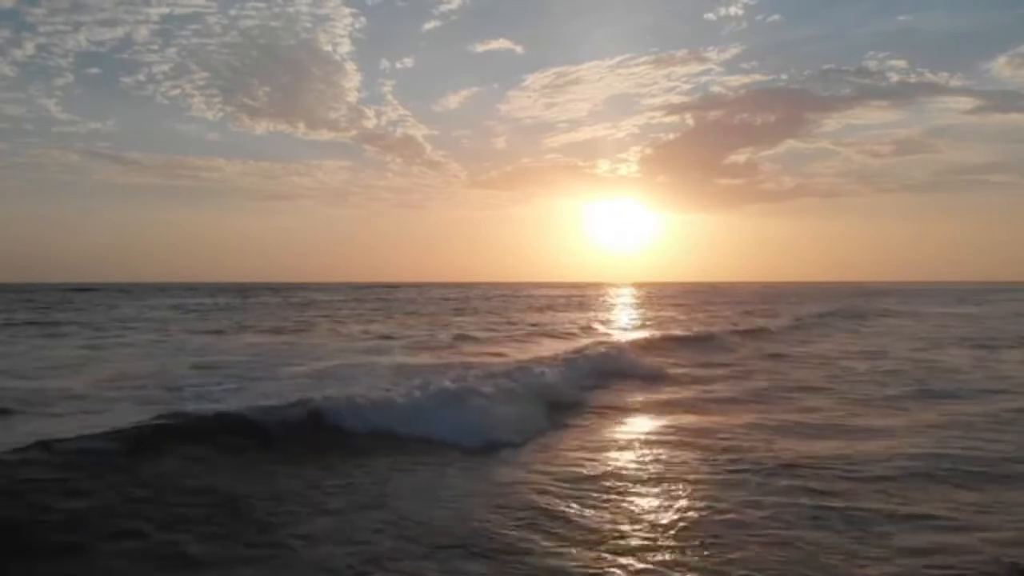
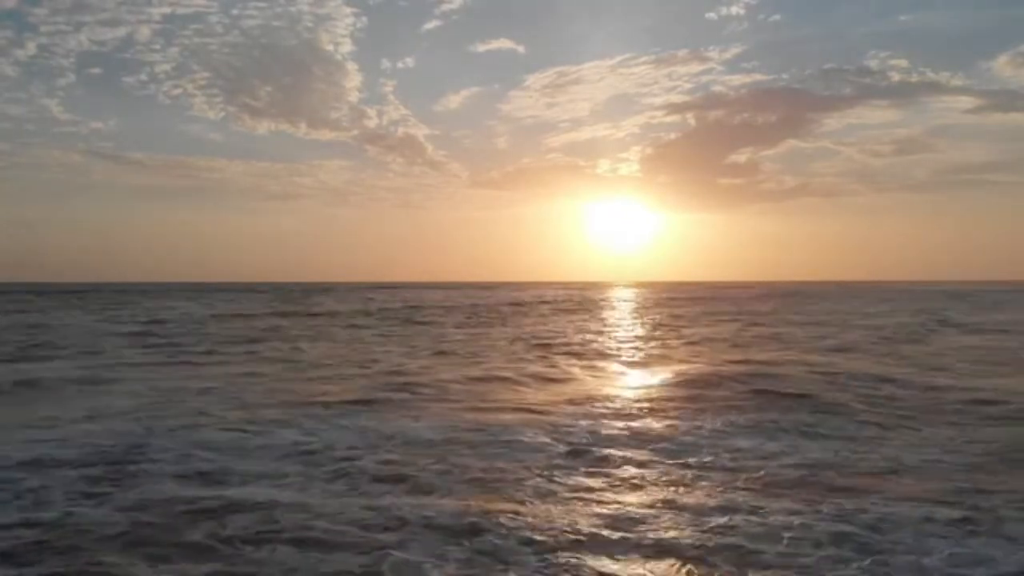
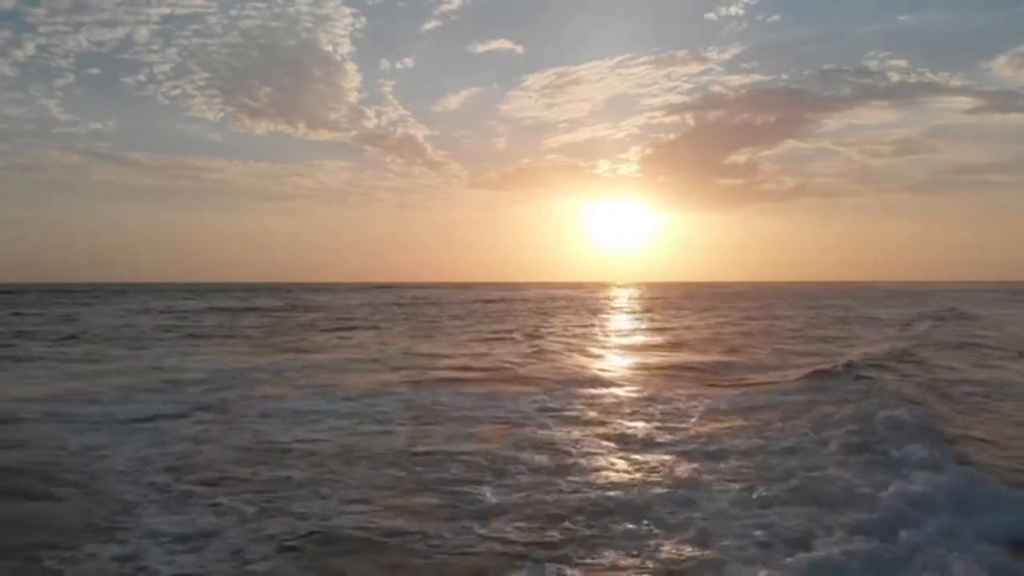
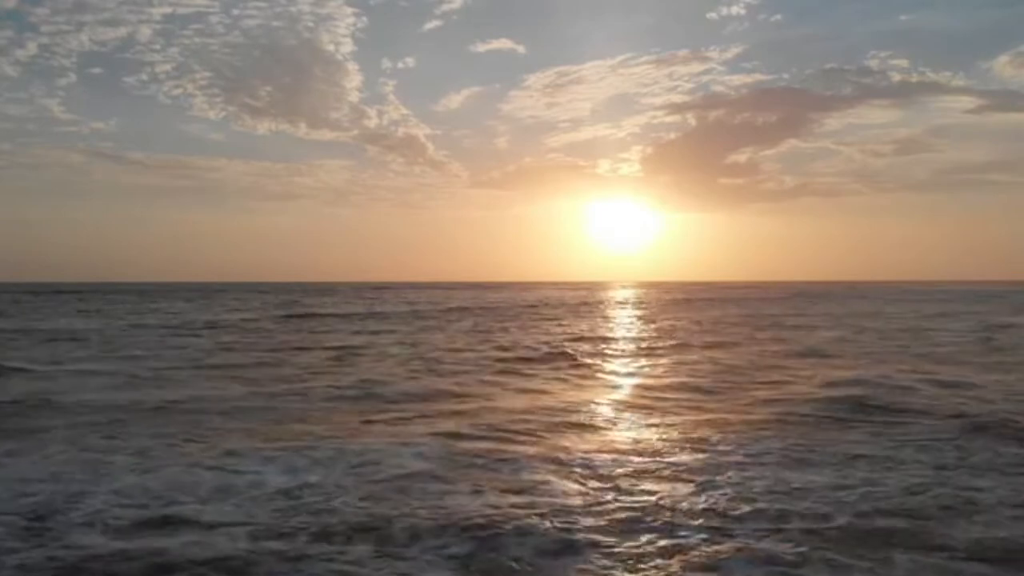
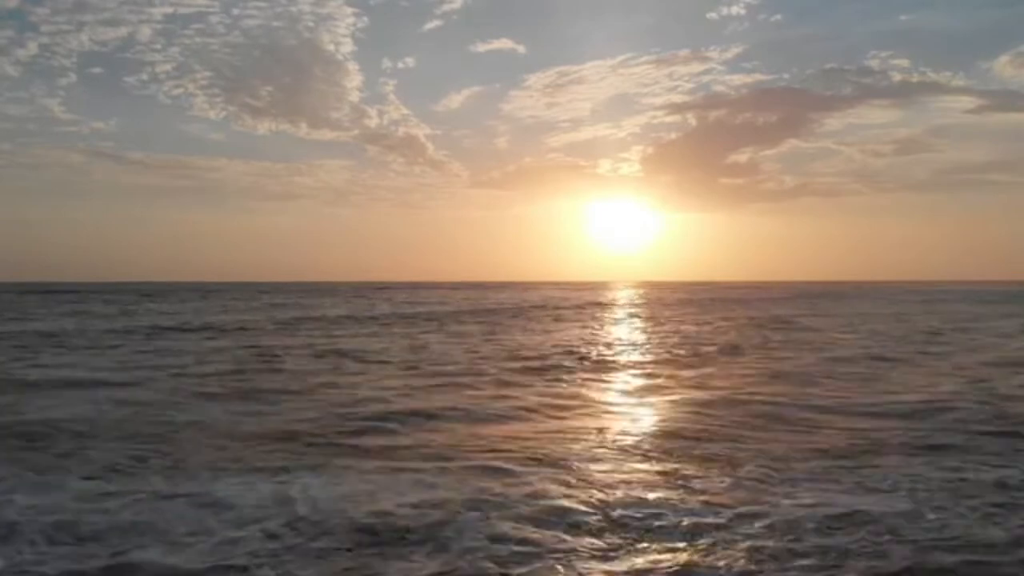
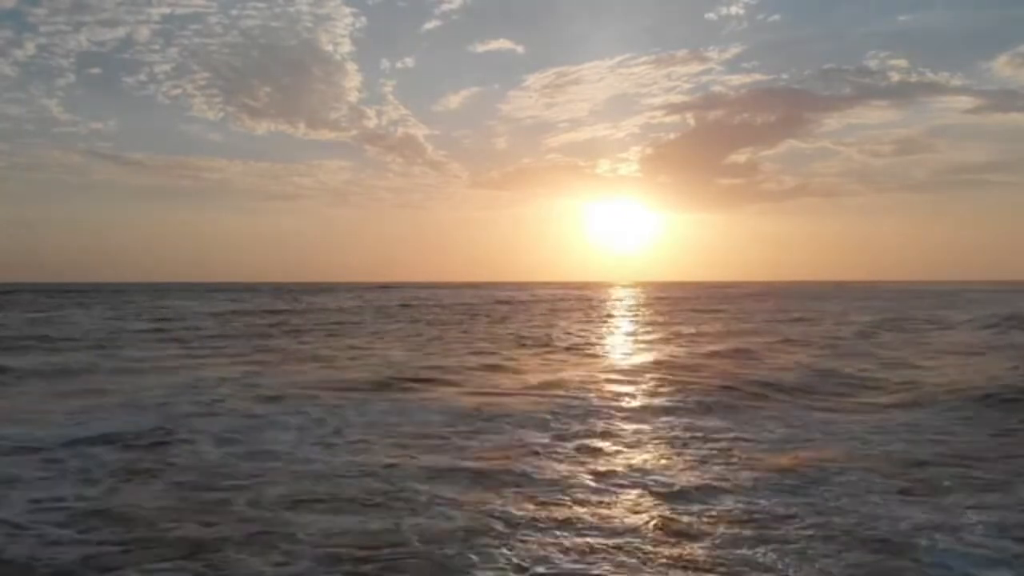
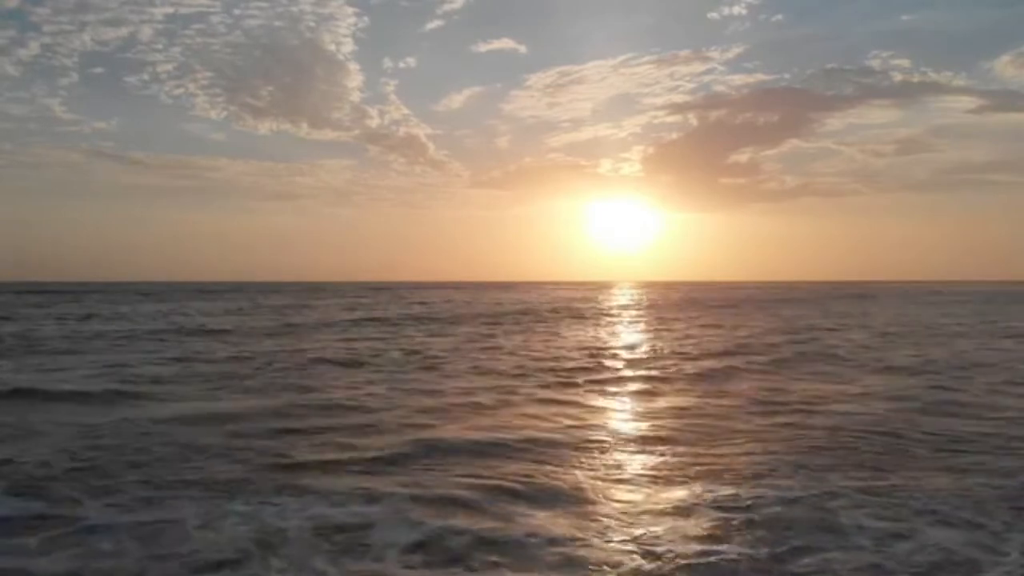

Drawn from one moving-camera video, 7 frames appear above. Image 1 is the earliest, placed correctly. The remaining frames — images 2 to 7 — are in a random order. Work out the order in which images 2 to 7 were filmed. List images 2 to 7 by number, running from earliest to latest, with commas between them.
3, 6, 2, 4, 5, 7
